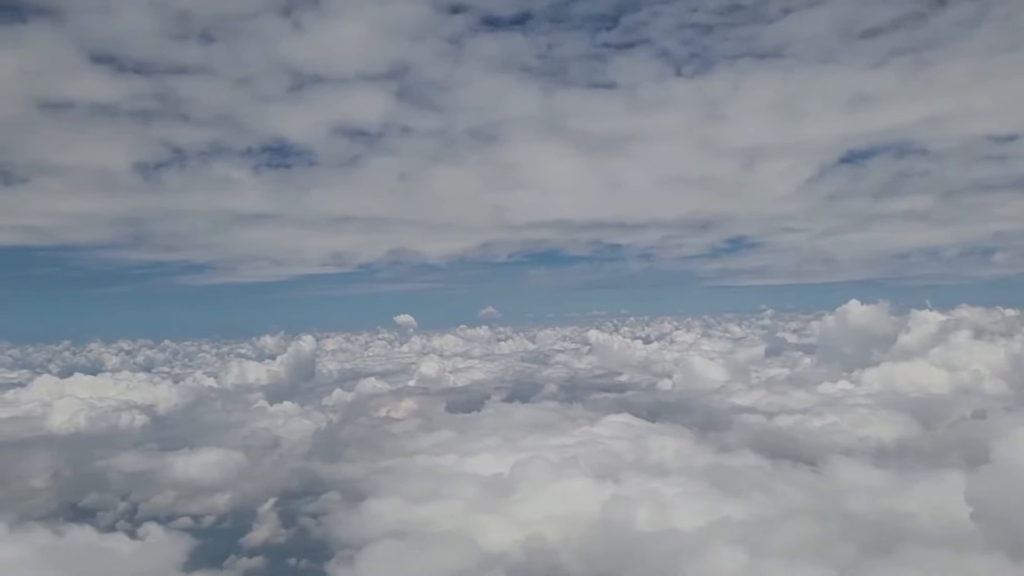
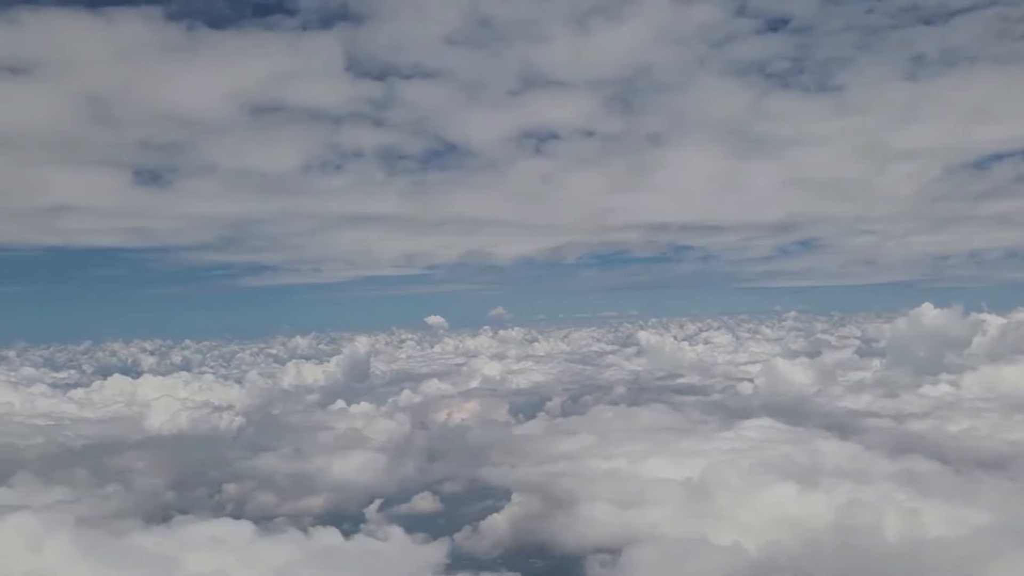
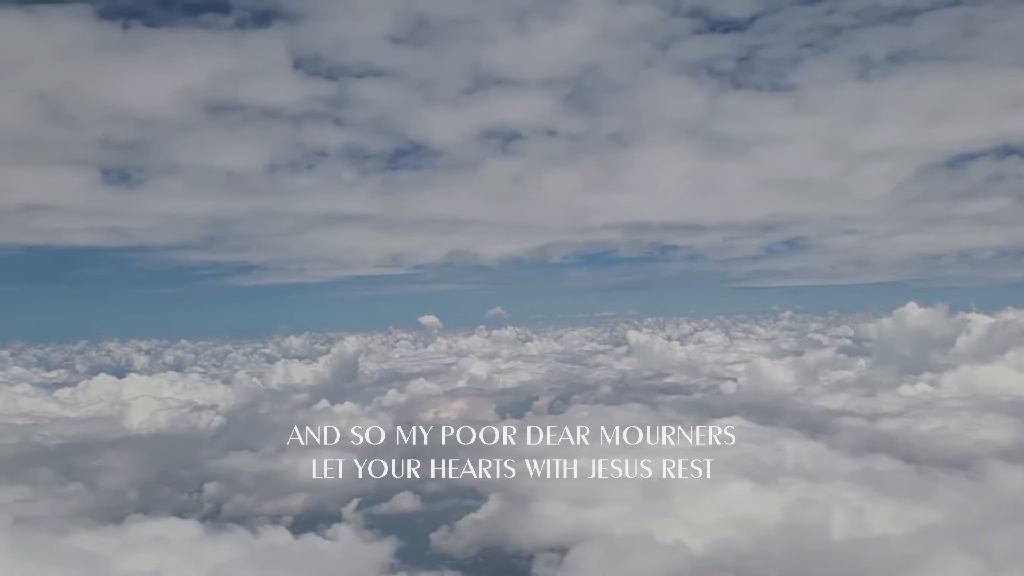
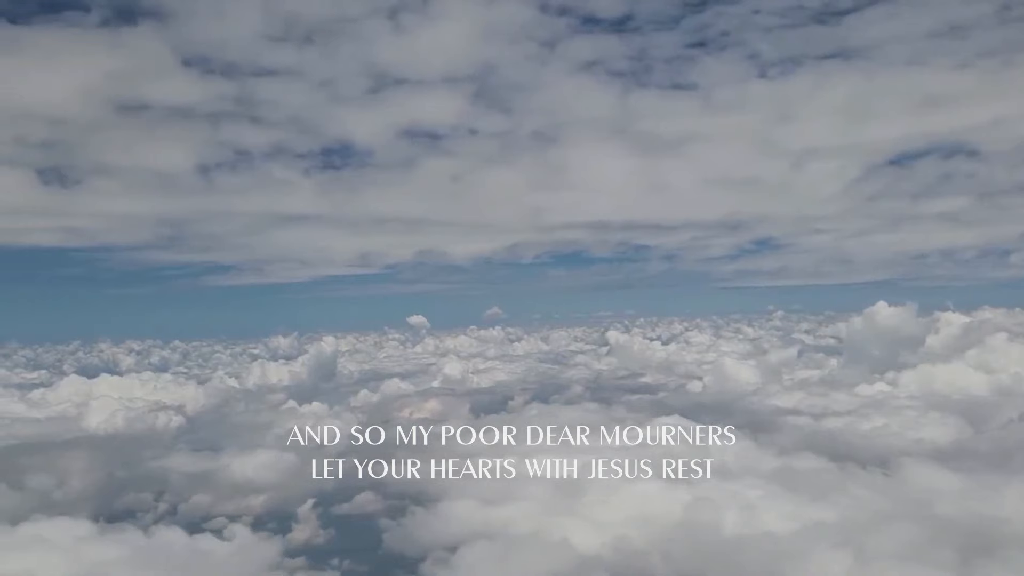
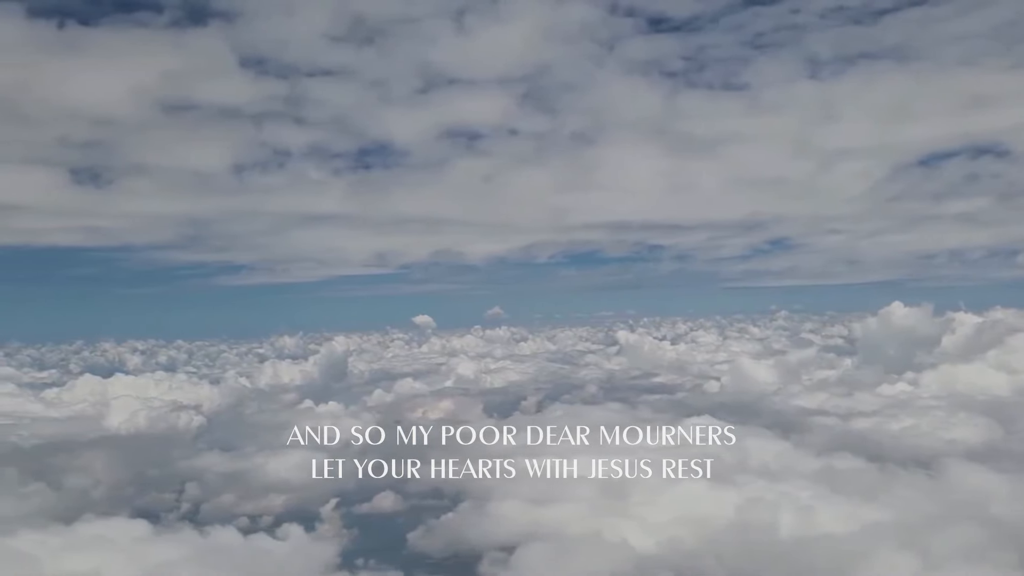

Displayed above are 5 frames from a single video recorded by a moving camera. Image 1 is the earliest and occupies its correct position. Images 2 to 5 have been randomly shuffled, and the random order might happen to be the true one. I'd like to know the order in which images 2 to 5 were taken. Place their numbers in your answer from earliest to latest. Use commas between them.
4, 5, 3, 2
